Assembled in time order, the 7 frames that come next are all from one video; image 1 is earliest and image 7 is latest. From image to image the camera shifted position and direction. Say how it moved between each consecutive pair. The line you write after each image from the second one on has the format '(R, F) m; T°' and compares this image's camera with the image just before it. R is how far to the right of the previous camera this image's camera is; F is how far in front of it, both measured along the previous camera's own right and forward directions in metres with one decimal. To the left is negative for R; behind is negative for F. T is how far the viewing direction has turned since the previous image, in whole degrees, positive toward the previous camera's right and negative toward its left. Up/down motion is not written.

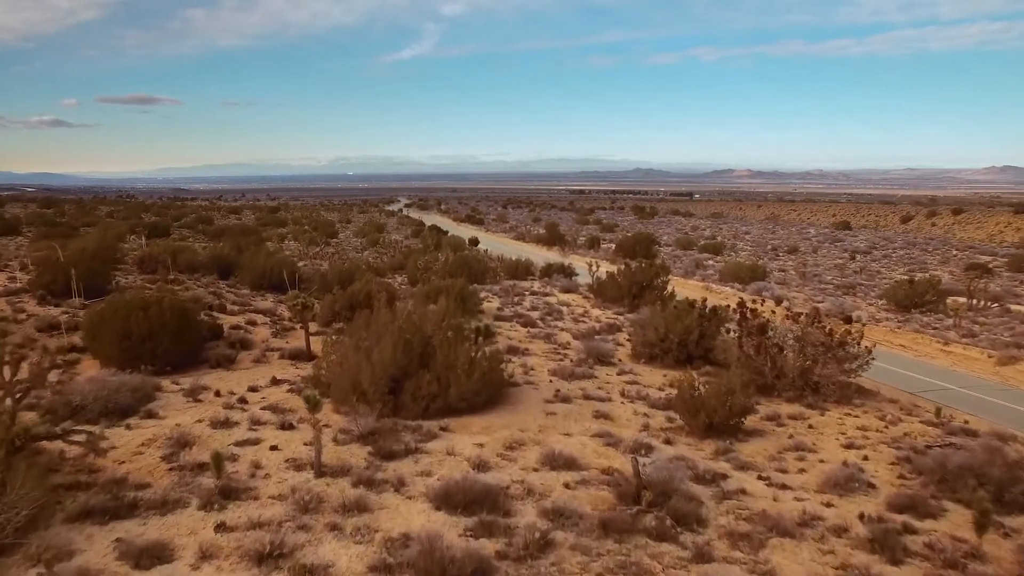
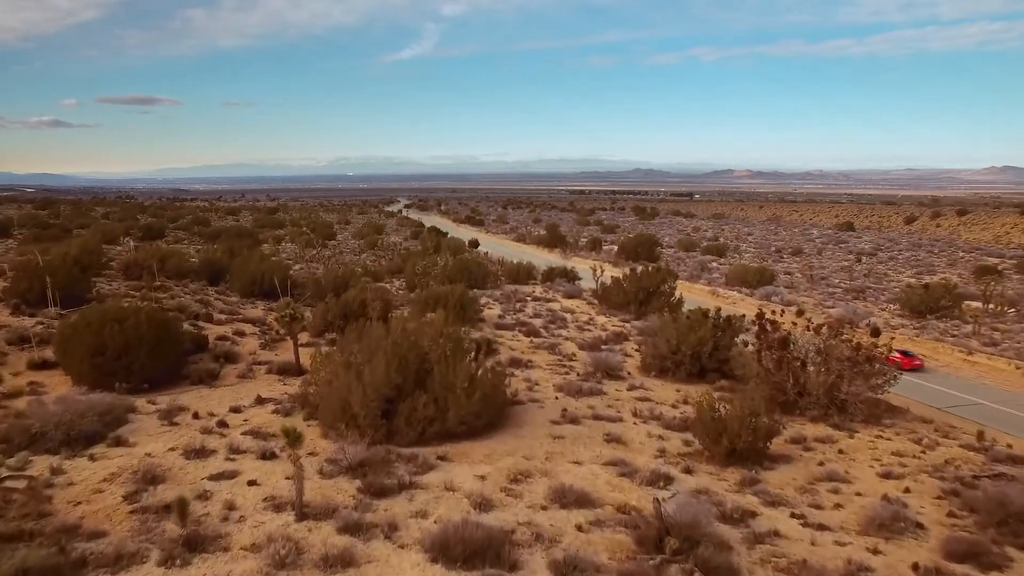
(0.0, +0.7) m; 0°
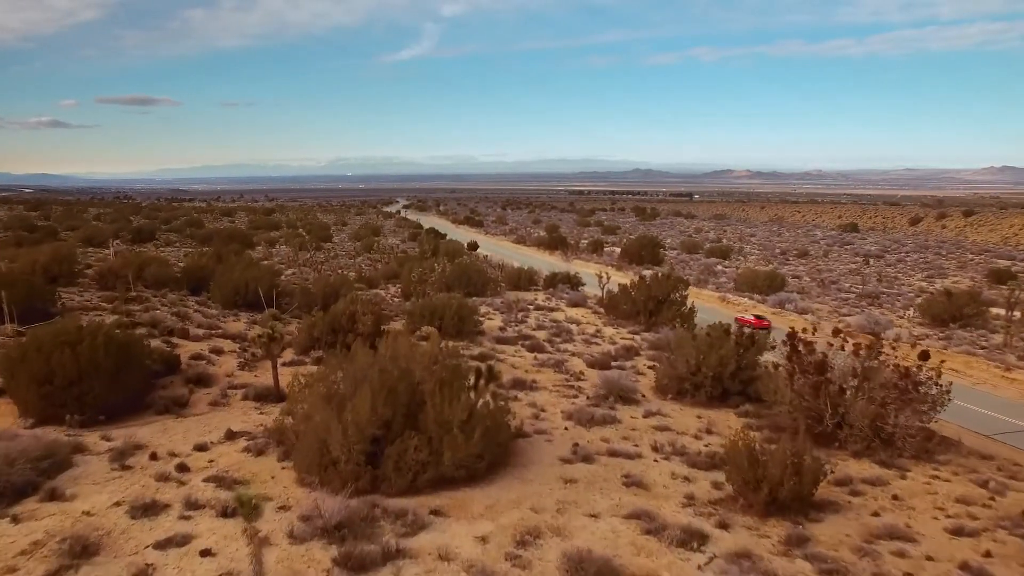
(-0.1, +1.1) m; 0°
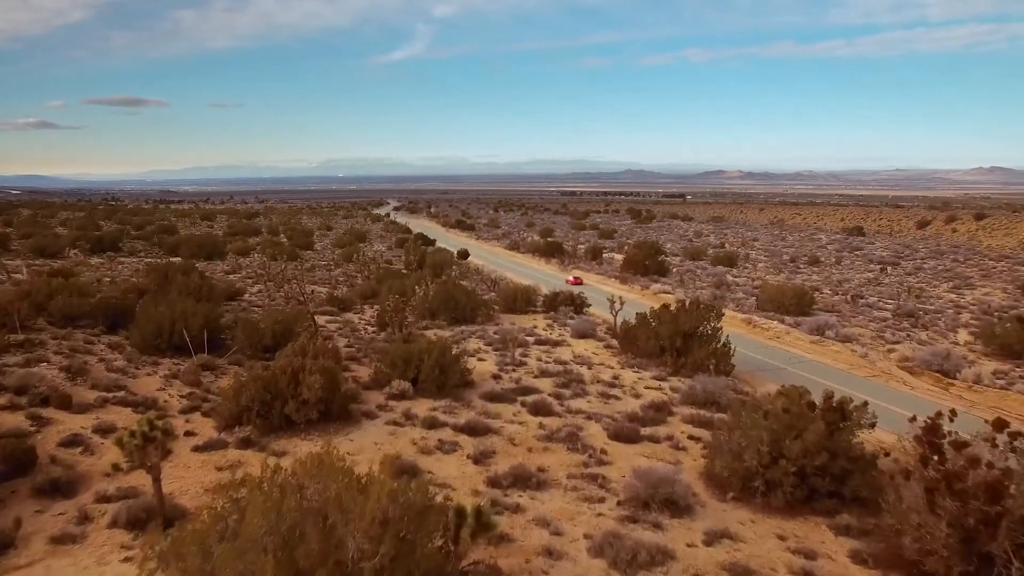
(-0.1, +3.2) m; +1°
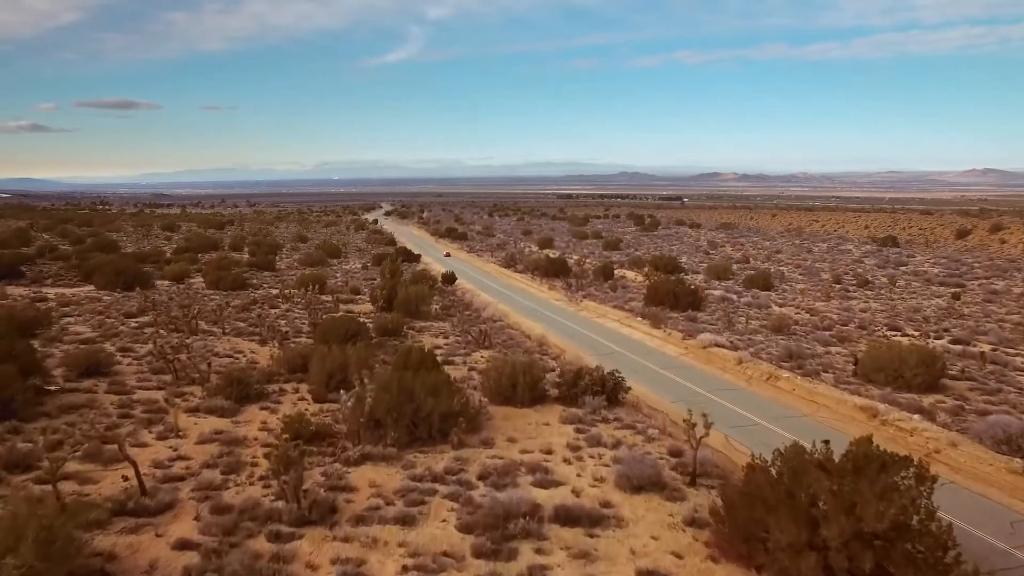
(0.0, +7.5) m; 0°
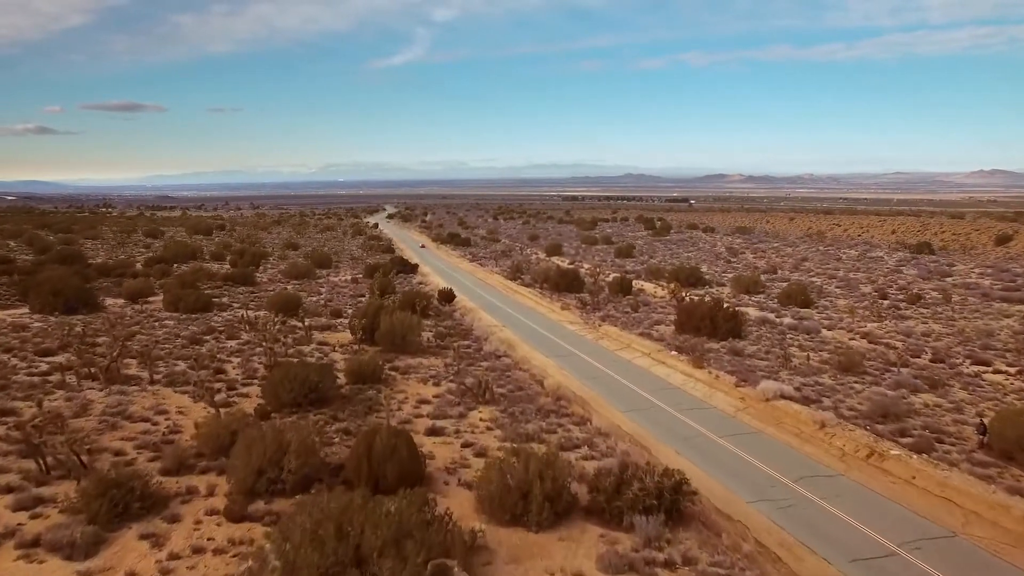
(-0.1, +4.6) m; 0°
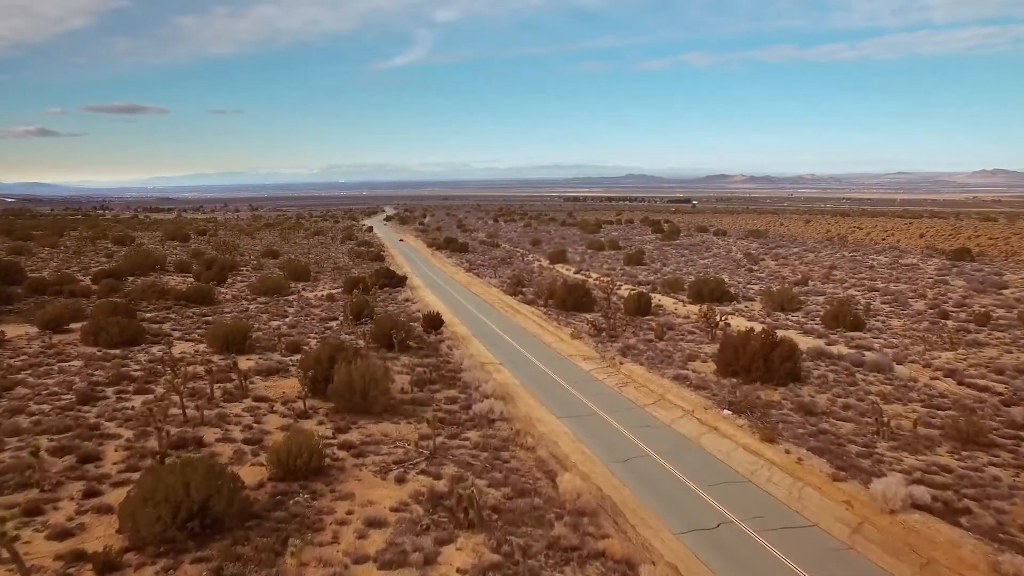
(+0.1, +5.4) m; 0°
